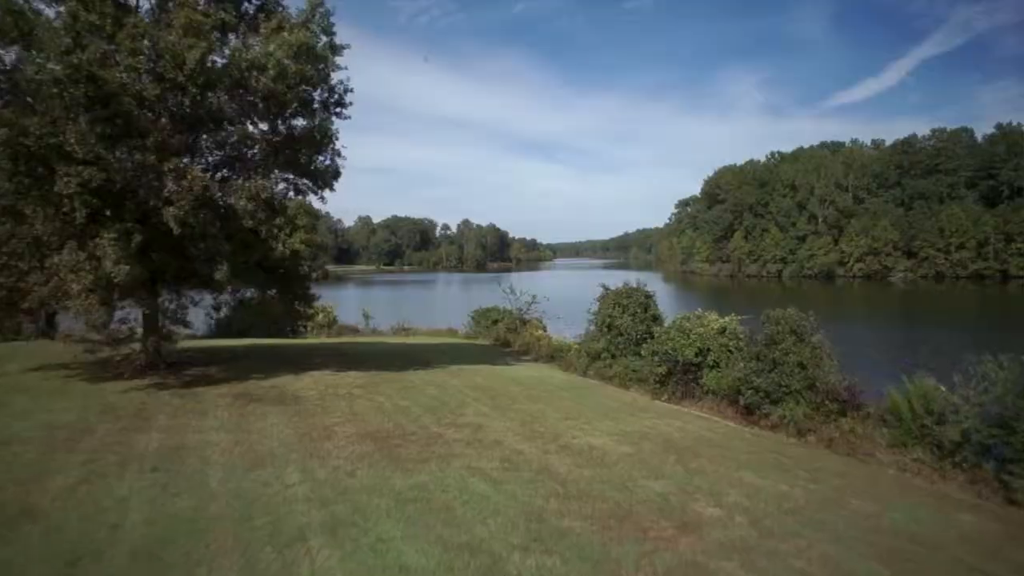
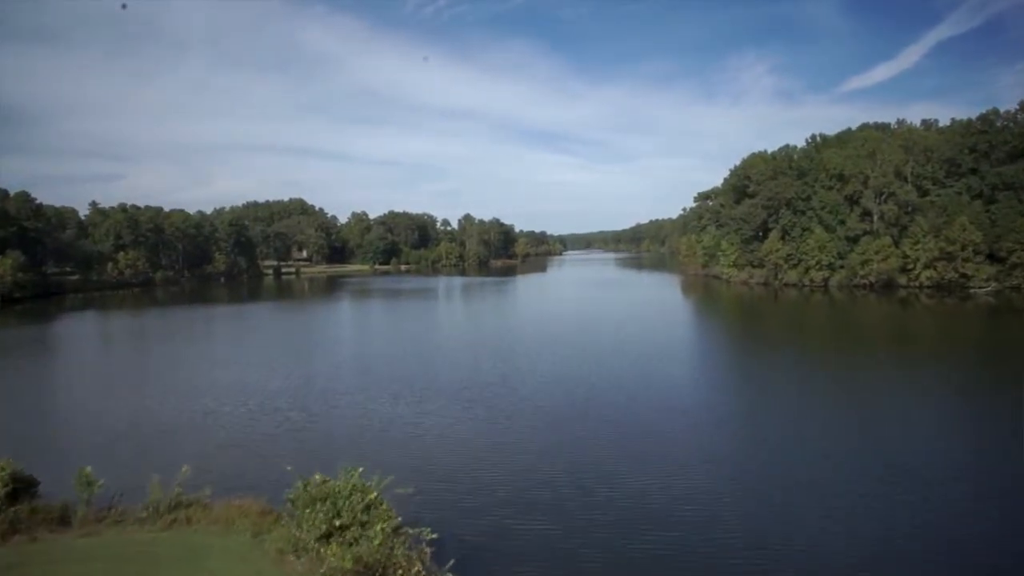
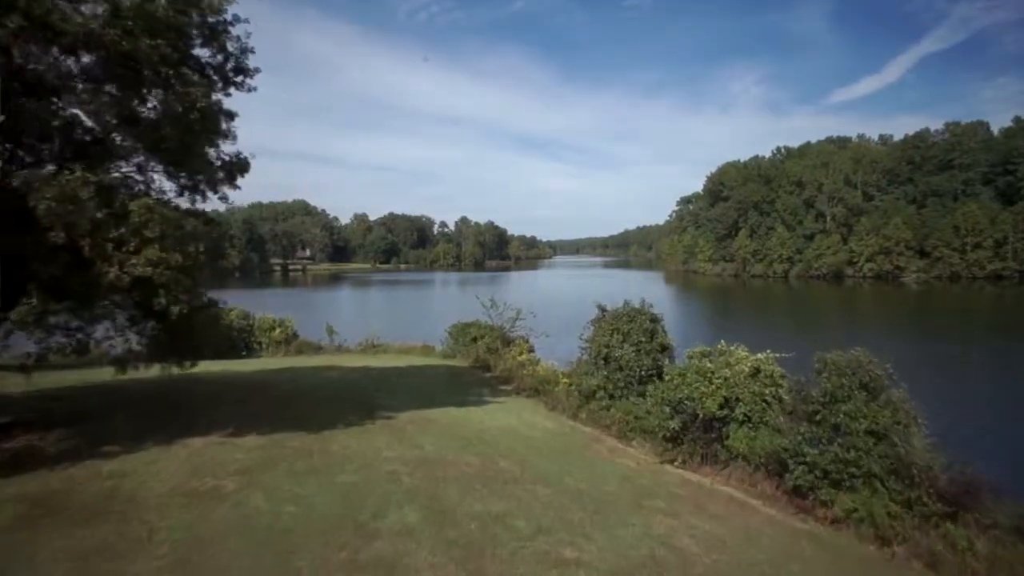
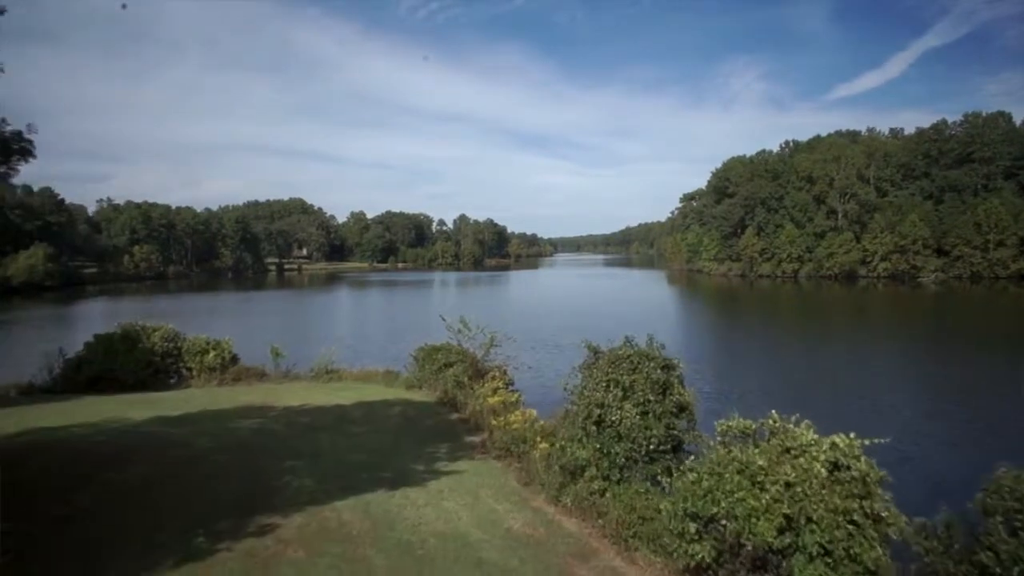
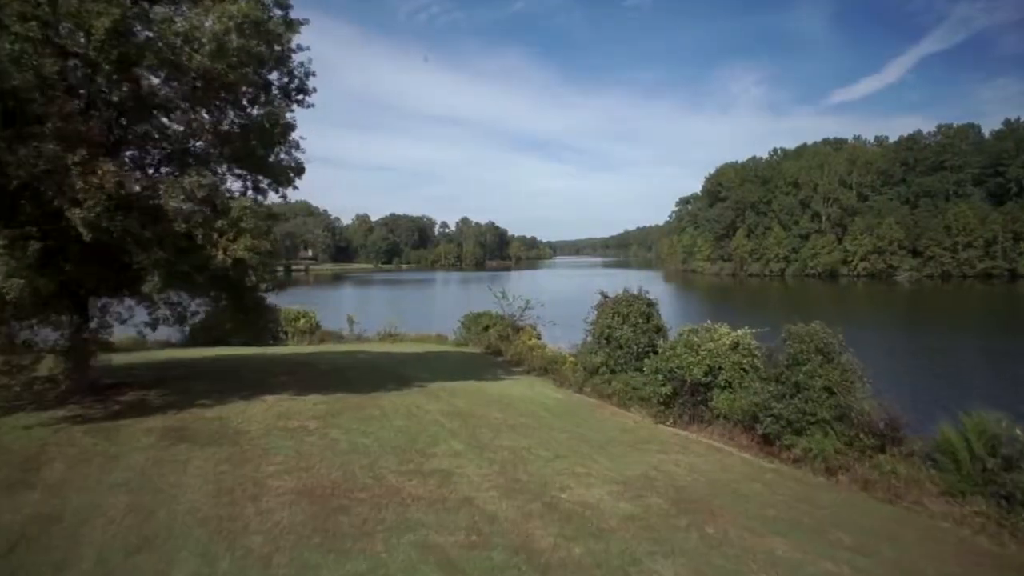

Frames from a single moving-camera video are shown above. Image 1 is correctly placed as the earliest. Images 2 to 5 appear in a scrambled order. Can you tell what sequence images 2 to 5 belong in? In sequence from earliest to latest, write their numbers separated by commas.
5, 3, 4, 2
